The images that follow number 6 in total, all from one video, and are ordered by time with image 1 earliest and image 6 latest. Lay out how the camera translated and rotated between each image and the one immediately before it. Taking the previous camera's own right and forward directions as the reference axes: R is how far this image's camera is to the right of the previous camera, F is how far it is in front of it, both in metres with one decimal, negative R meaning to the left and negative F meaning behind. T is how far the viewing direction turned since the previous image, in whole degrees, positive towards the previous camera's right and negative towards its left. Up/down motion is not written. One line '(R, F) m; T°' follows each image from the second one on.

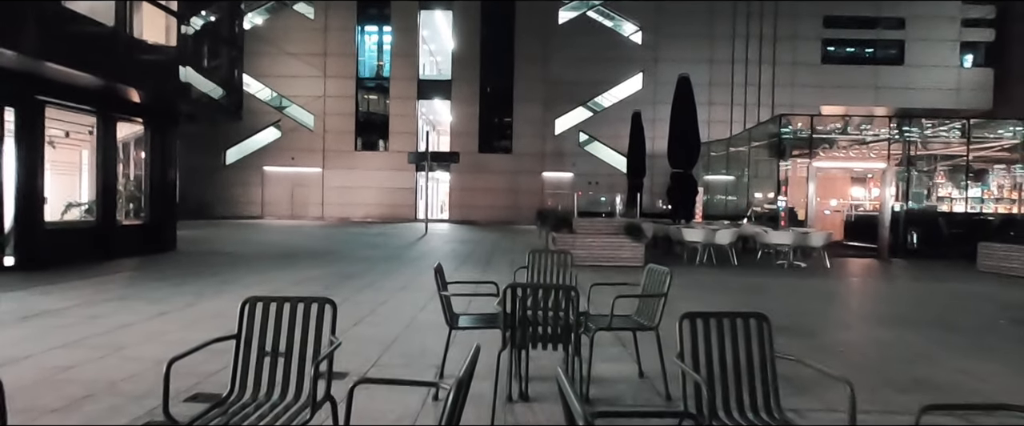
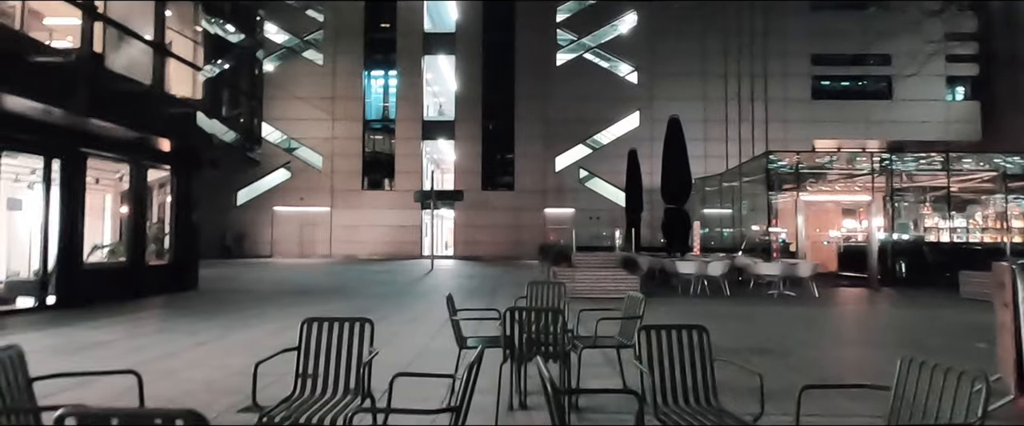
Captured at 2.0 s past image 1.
(0.0, -0.7) m; 0°
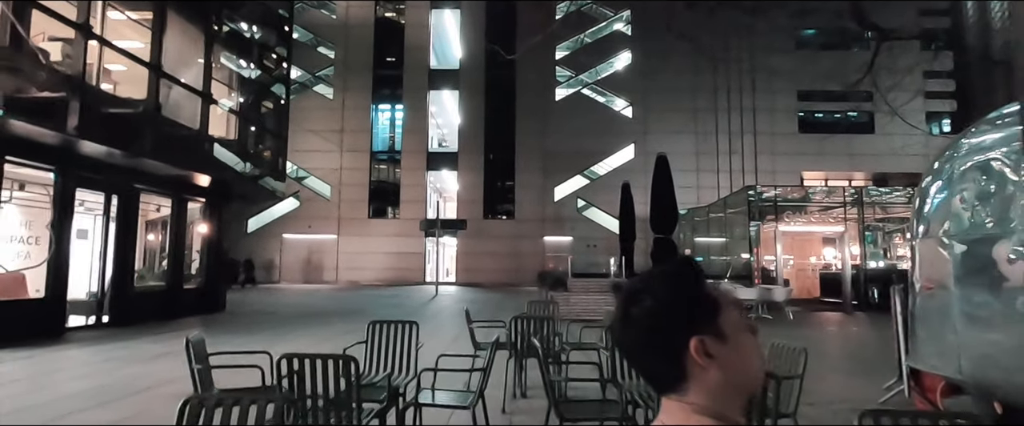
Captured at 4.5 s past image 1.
(0.0, -1.3) m; 0°
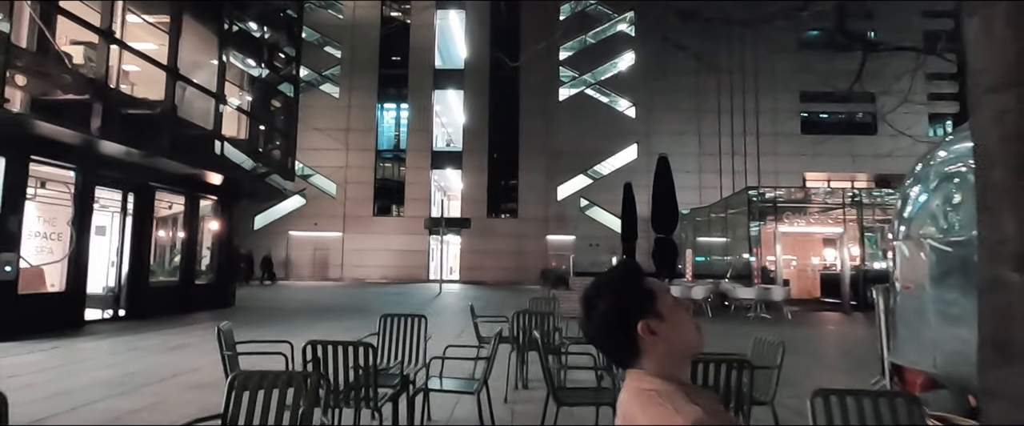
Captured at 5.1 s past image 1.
(0.0, -0.3) m; 0°
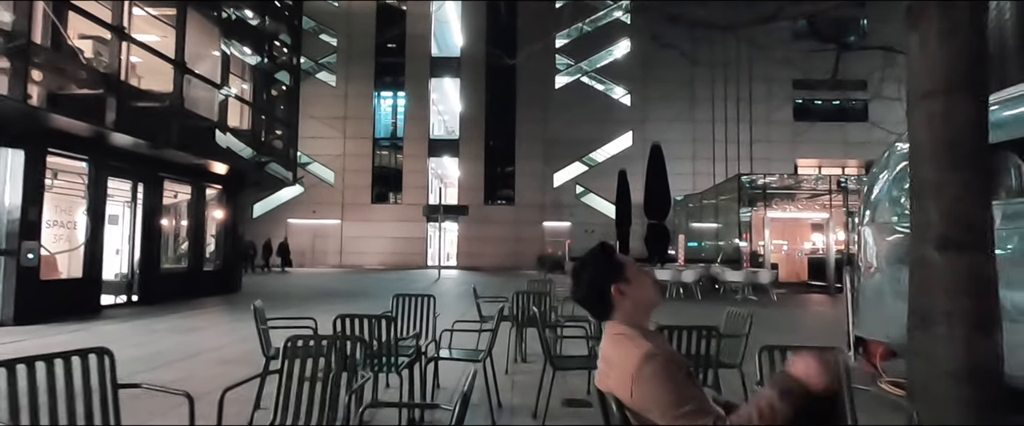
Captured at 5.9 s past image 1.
(0.0, -0.5) m; 0°
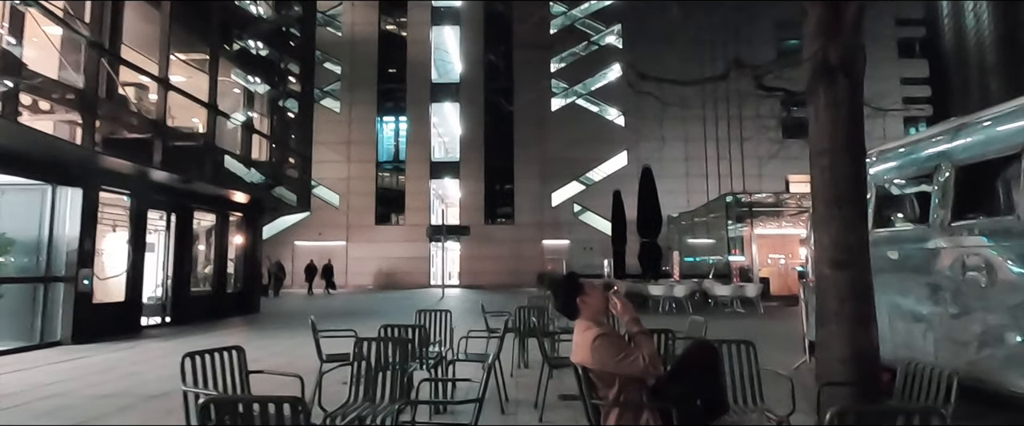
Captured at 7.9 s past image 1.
(0.0, -1.1) m; 0°
